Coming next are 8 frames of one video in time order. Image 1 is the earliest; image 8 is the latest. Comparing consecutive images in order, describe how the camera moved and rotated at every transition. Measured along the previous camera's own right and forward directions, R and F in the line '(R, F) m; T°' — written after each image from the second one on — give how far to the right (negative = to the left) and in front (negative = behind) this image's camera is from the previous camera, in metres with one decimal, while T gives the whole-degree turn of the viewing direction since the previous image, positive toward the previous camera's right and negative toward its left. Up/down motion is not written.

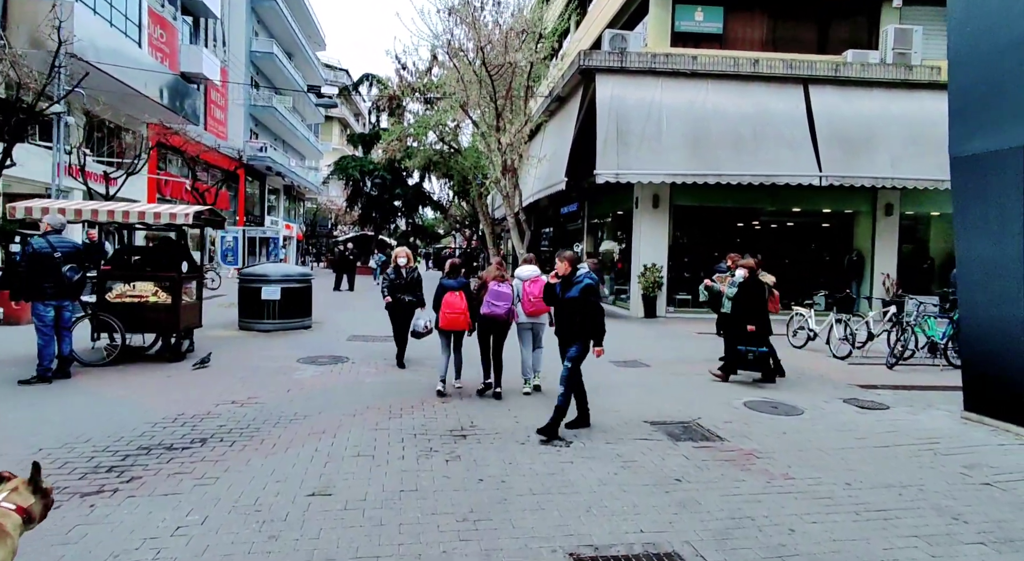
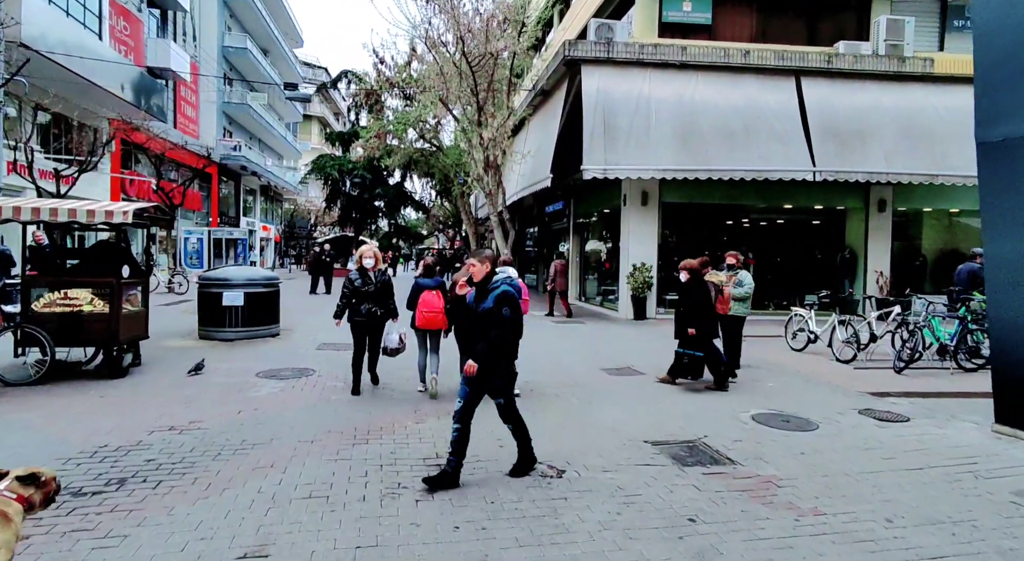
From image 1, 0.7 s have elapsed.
(0.0, +0.7) m; +1°
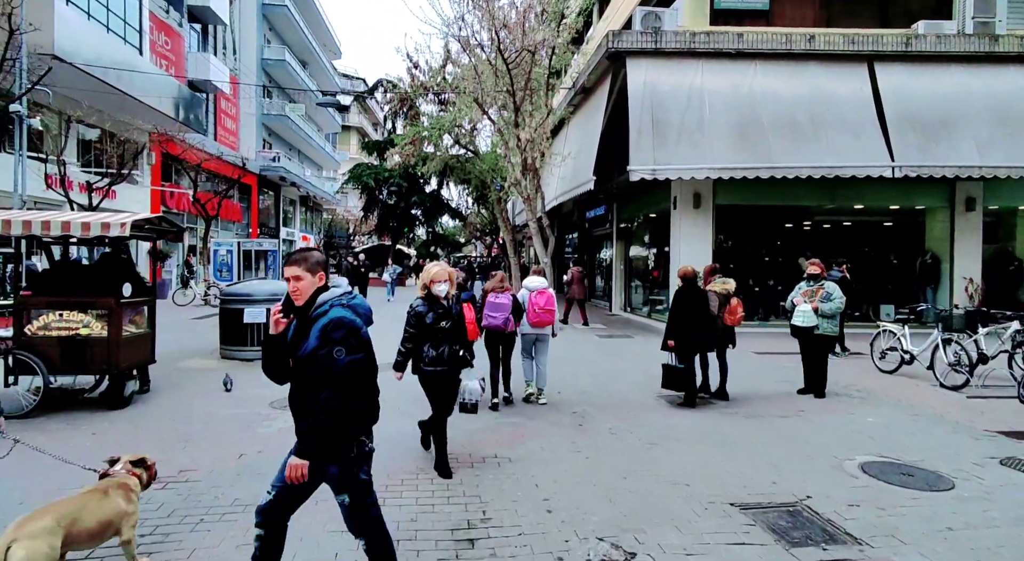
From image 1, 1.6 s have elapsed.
(-0.1, +1.1) m; -3°
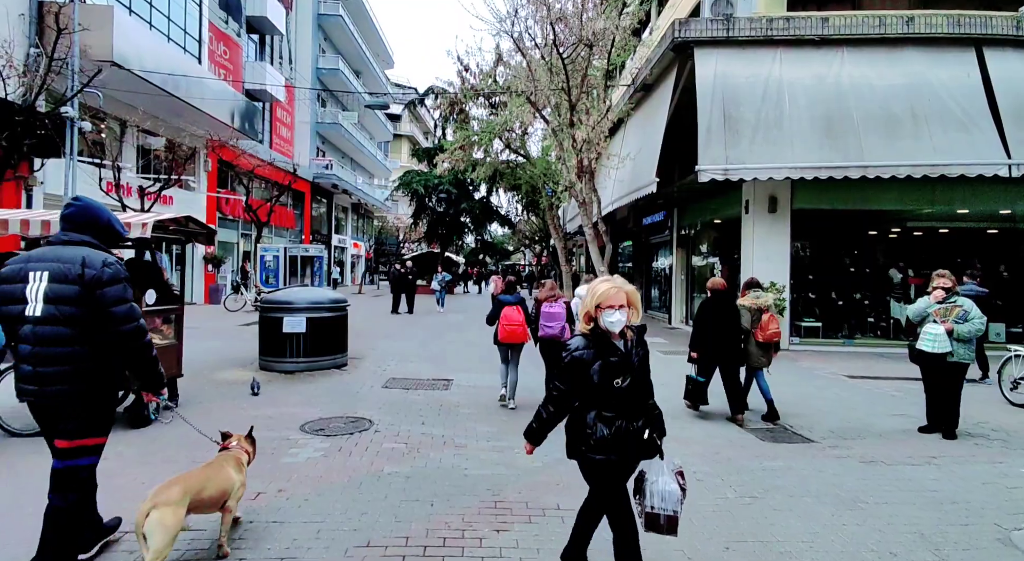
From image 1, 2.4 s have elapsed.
(-0.1, +1.0) m; -4°
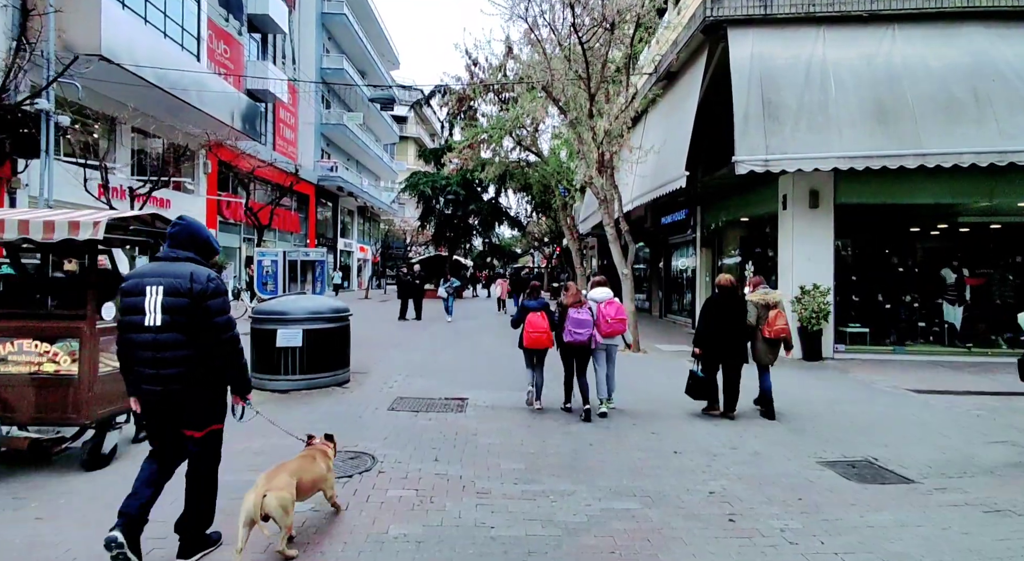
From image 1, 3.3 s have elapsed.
(-0.2, +1.1) m; -1°
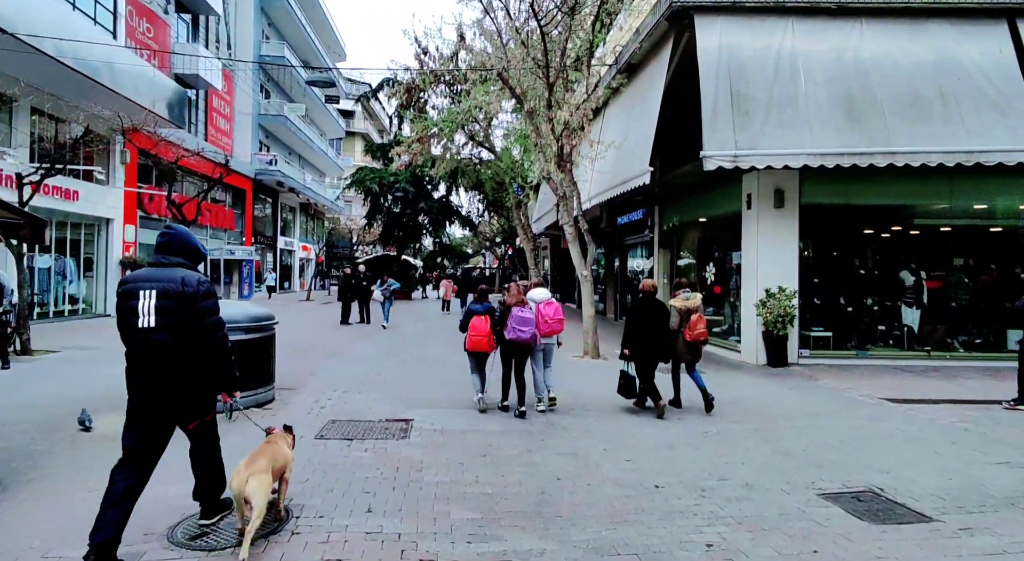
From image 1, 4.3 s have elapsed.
(0.0, +1.0) m; +4°
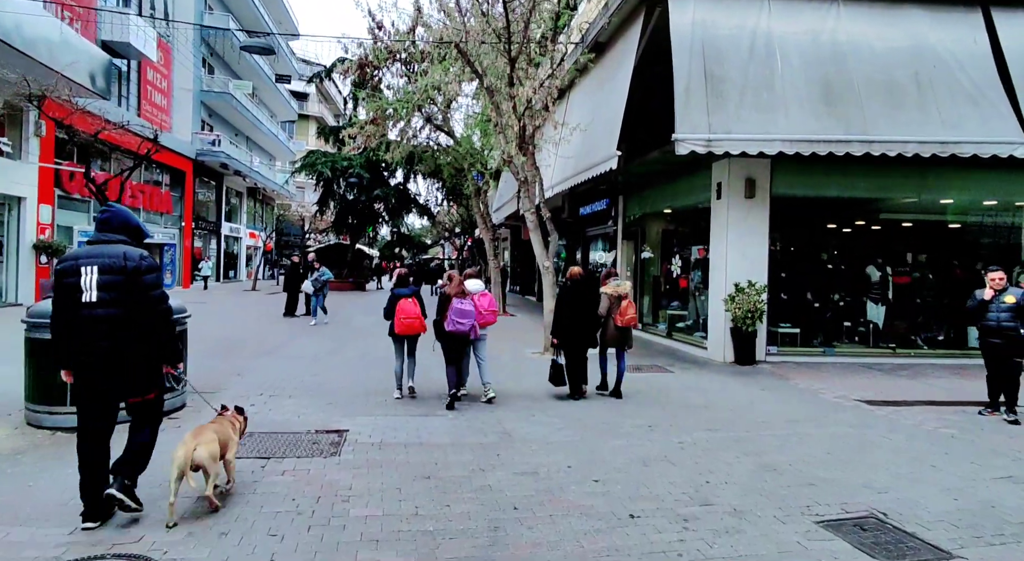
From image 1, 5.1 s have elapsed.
(+0.1, +0.9) m; +3°
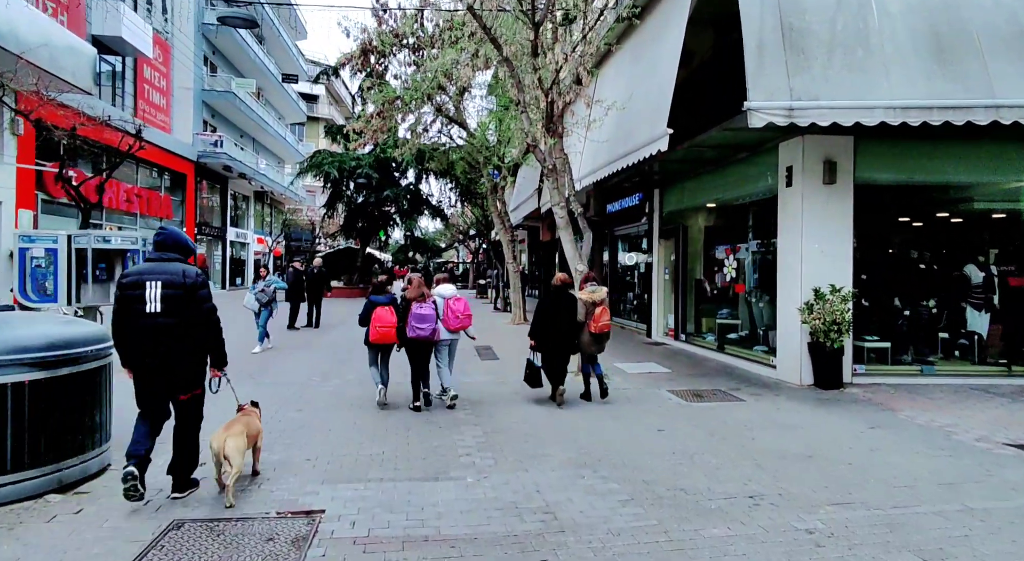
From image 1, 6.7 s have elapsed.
(-0.2, +2.0) m; -1°
